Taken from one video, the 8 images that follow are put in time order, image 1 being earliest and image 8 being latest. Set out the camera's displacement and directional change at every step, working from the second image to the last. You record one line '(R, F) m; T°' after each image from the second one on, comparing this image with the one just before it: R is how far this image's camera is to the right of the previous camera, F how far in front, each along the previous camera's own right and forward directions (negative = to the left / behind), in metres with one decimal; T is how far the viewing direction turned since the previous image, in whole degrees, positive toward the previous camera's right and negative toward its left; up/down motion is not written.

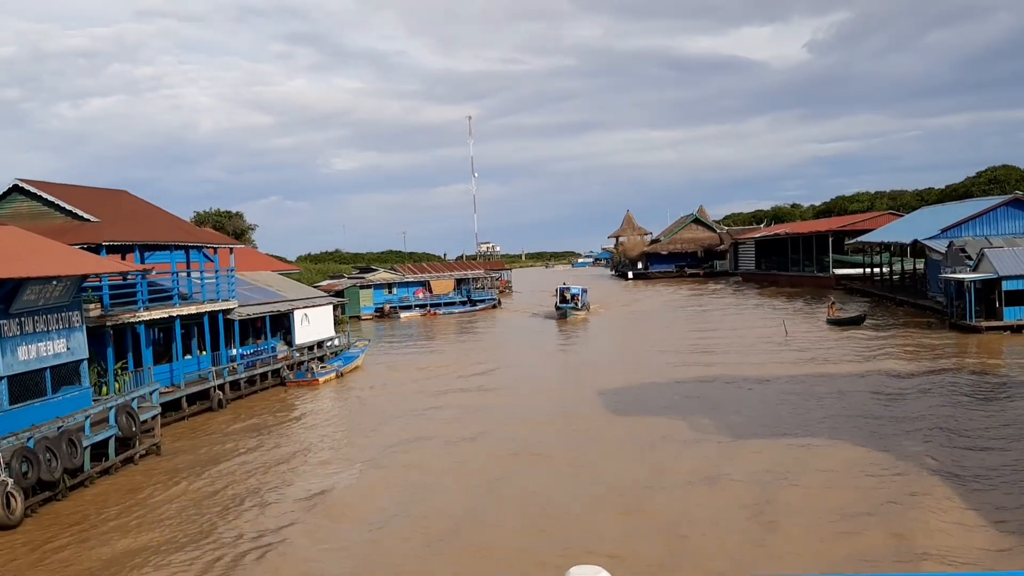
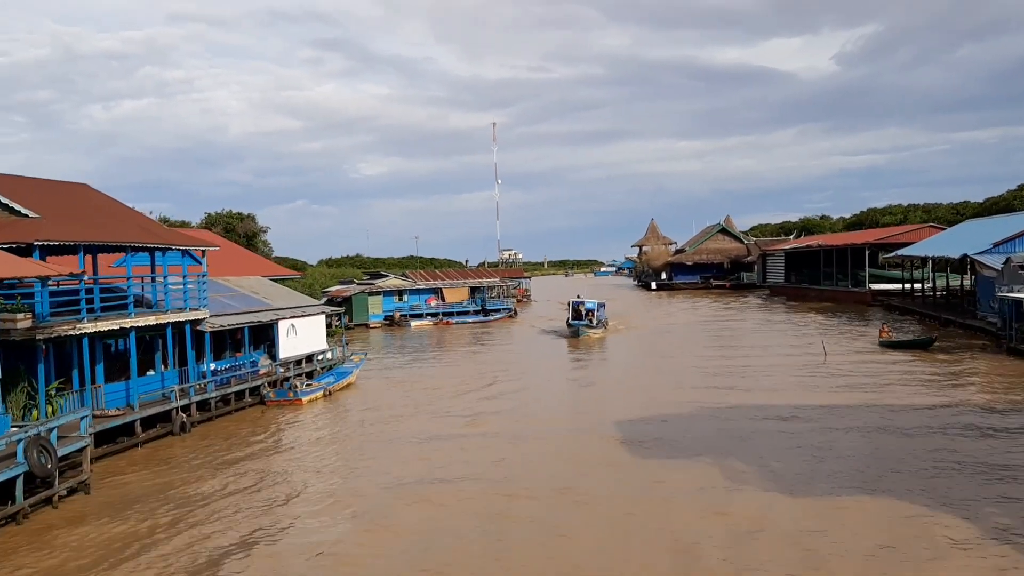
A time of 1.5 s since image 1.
(+0.3, +2.5) m; -1°
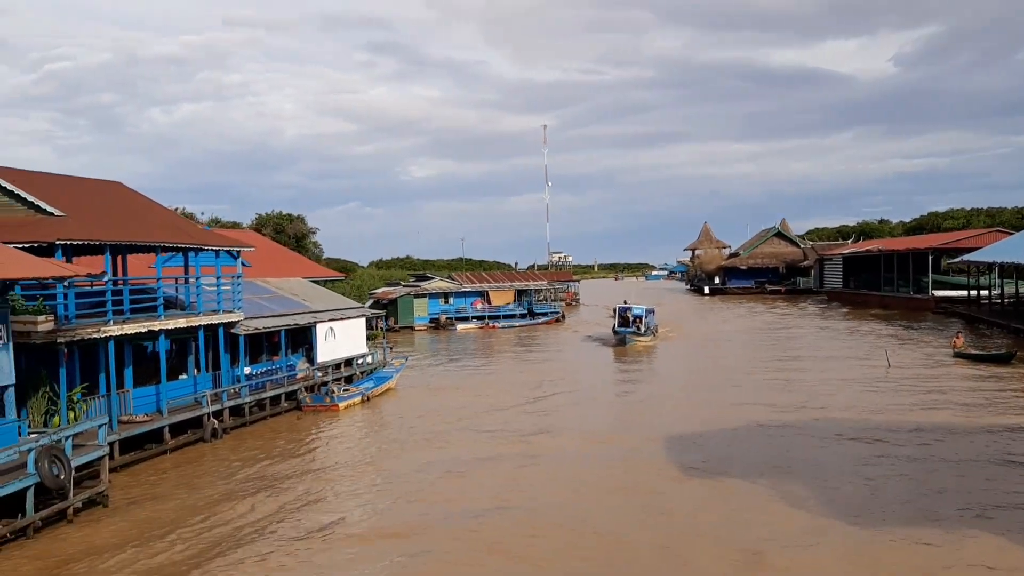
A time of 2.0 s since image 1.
(+0.1, +0.9) m; -3°
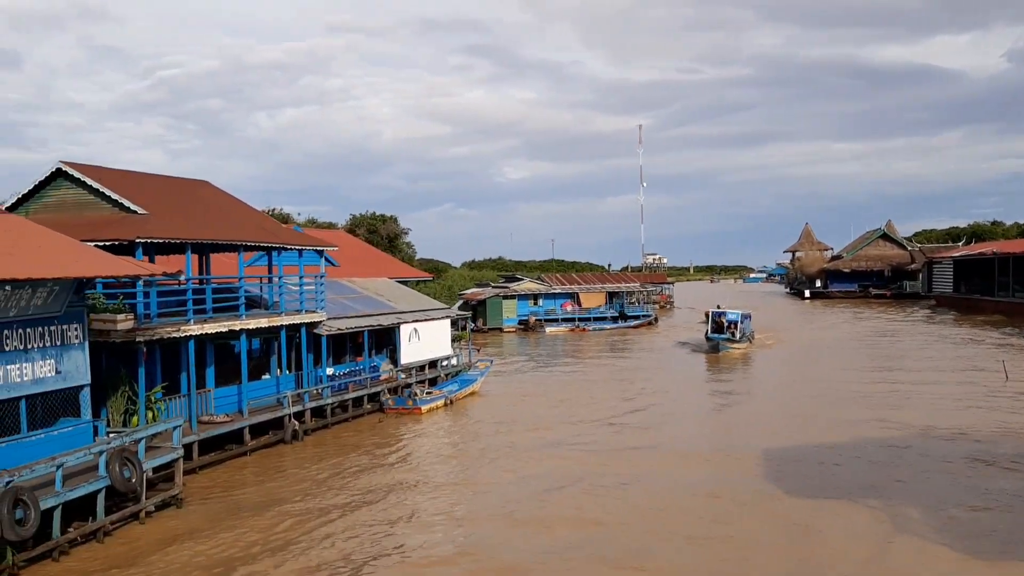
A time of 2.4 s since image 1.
(+0.1, +0.7) m; -6°
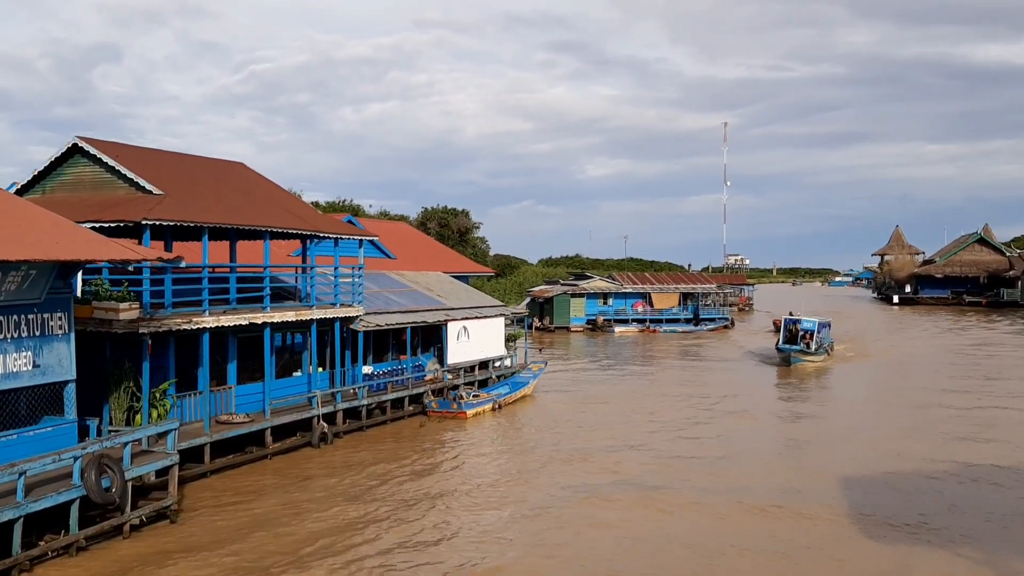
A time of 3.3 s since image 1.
(+0.4, +1.5) m; -5°
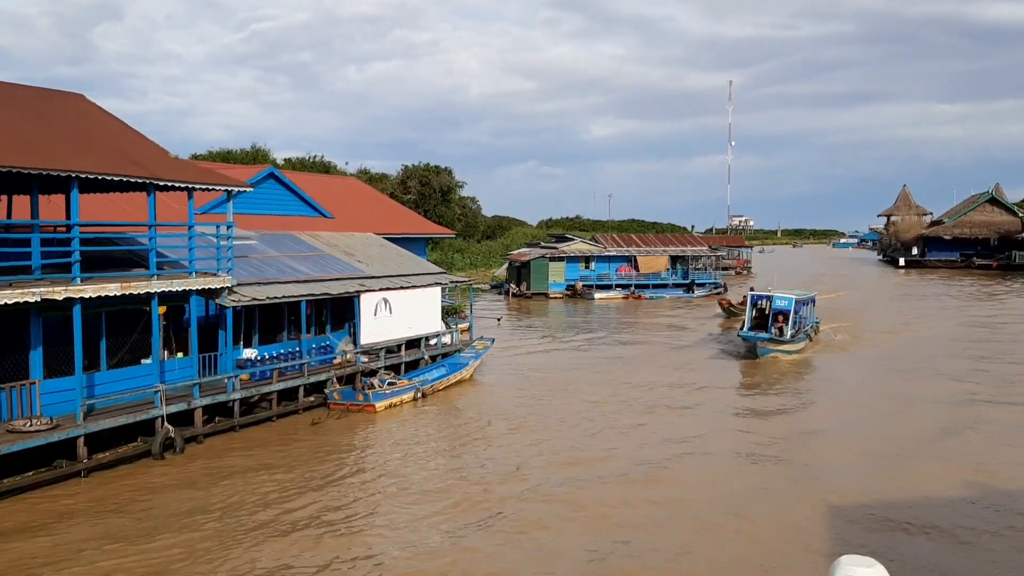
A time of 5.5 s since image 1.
(+1.3, +3.4) m; 0°
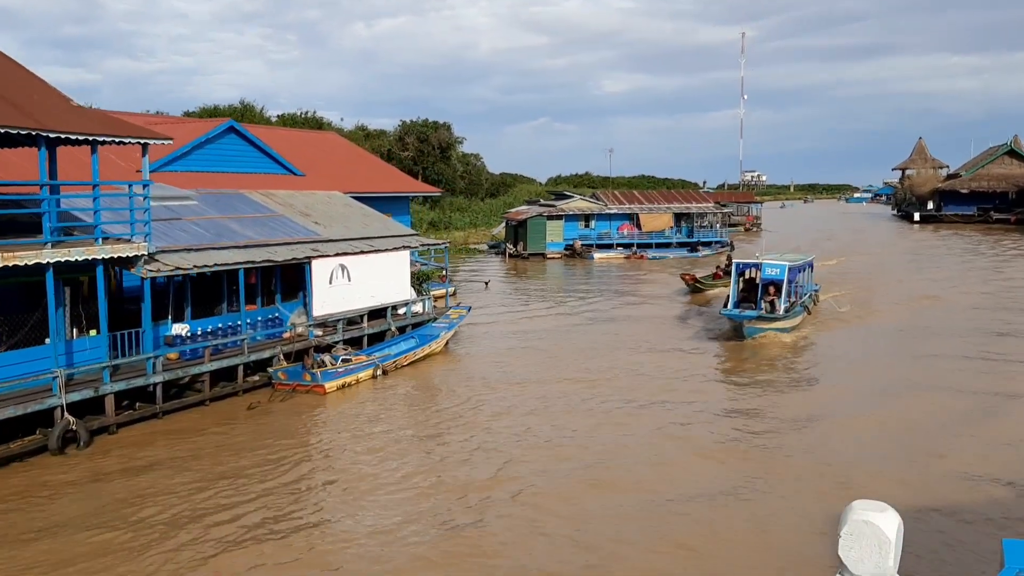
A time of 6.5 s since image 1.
(+0.6, +1.7) m; -1°
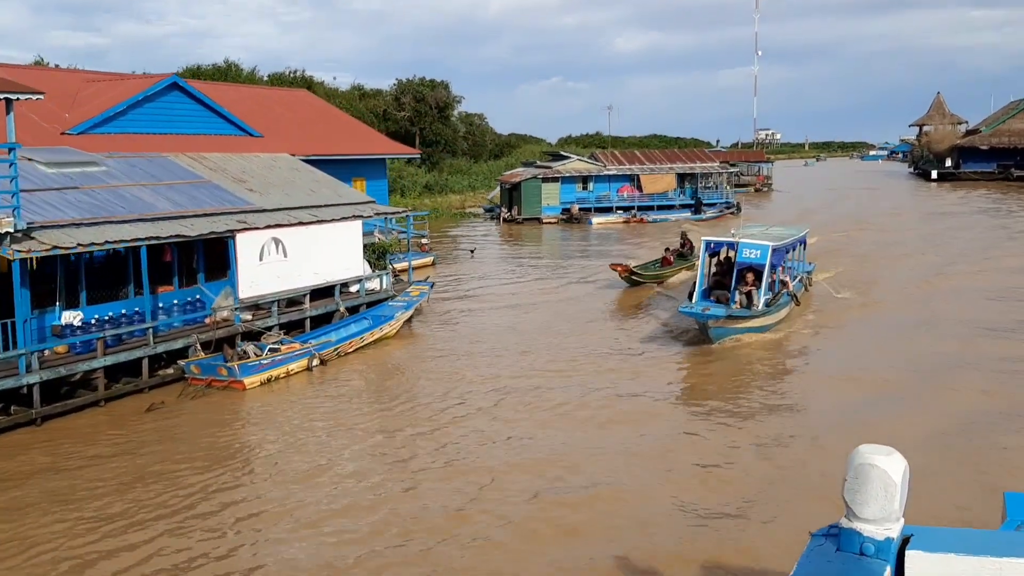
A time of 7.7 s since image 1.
(+0.8, +1.9) m; -1°
